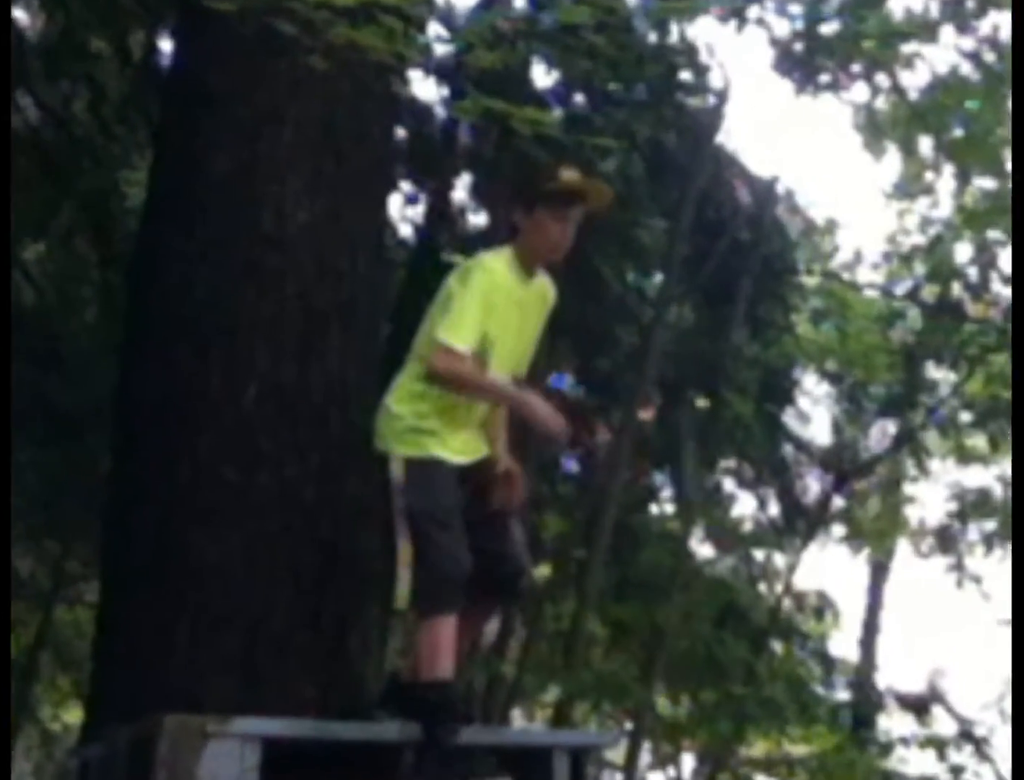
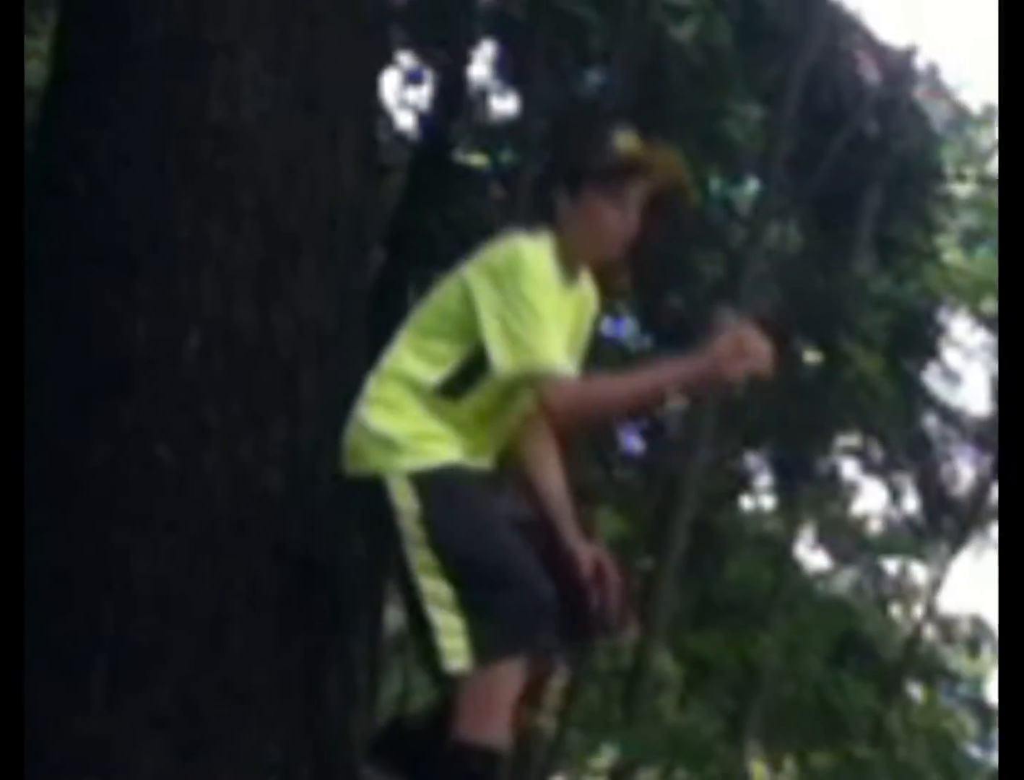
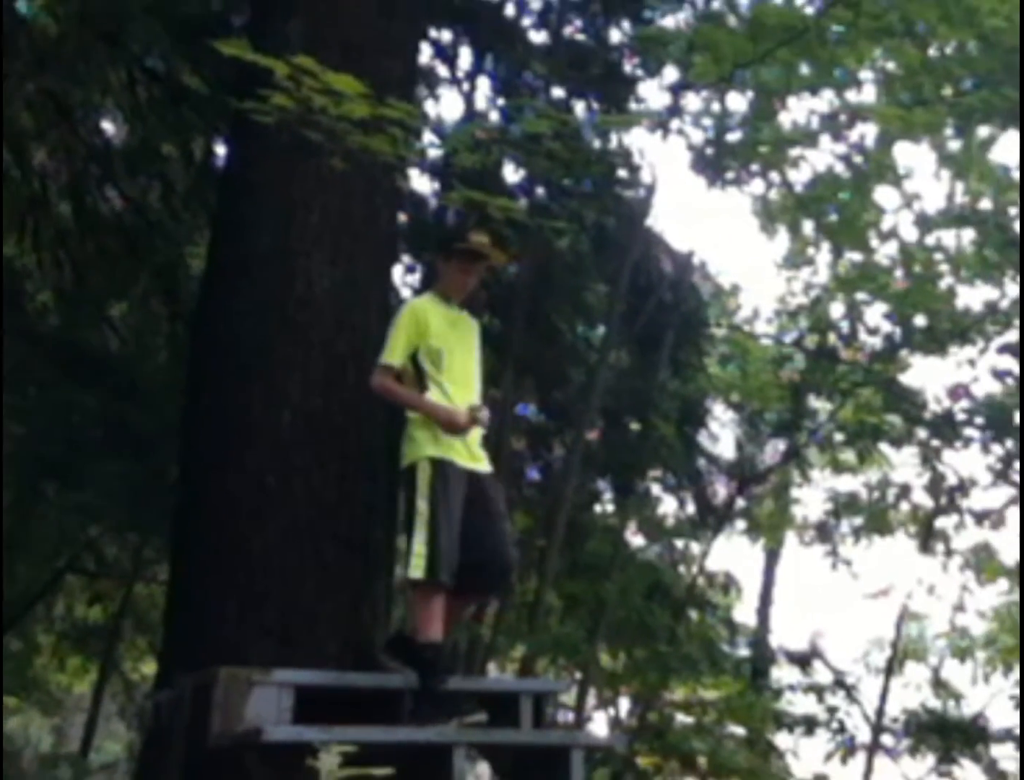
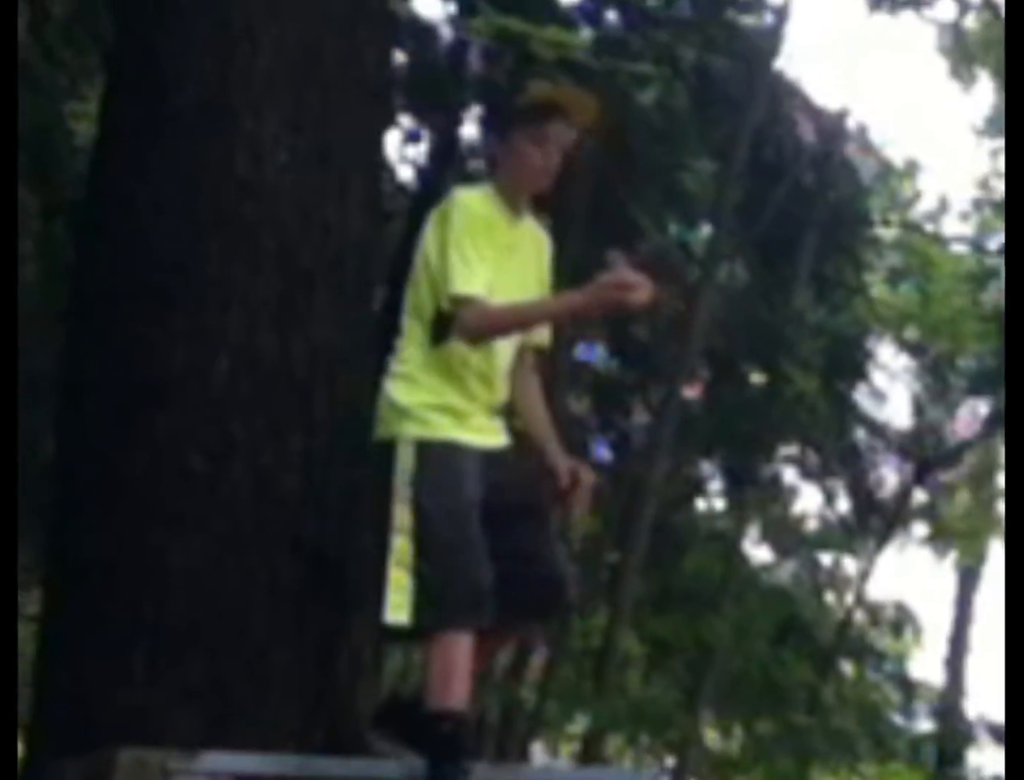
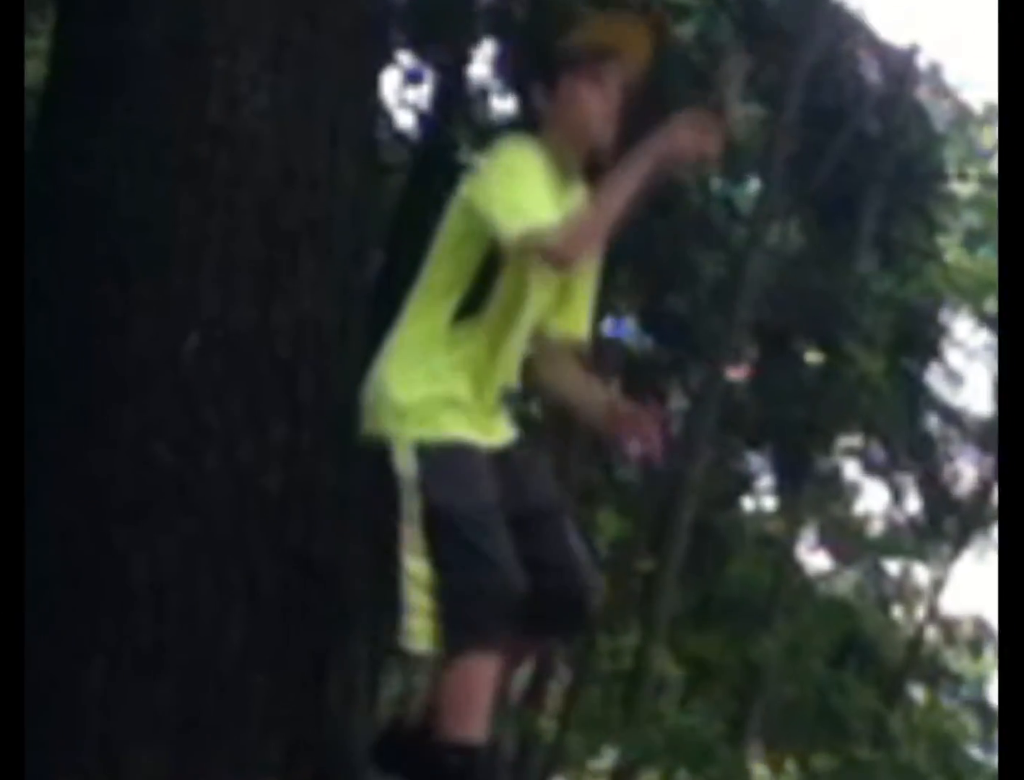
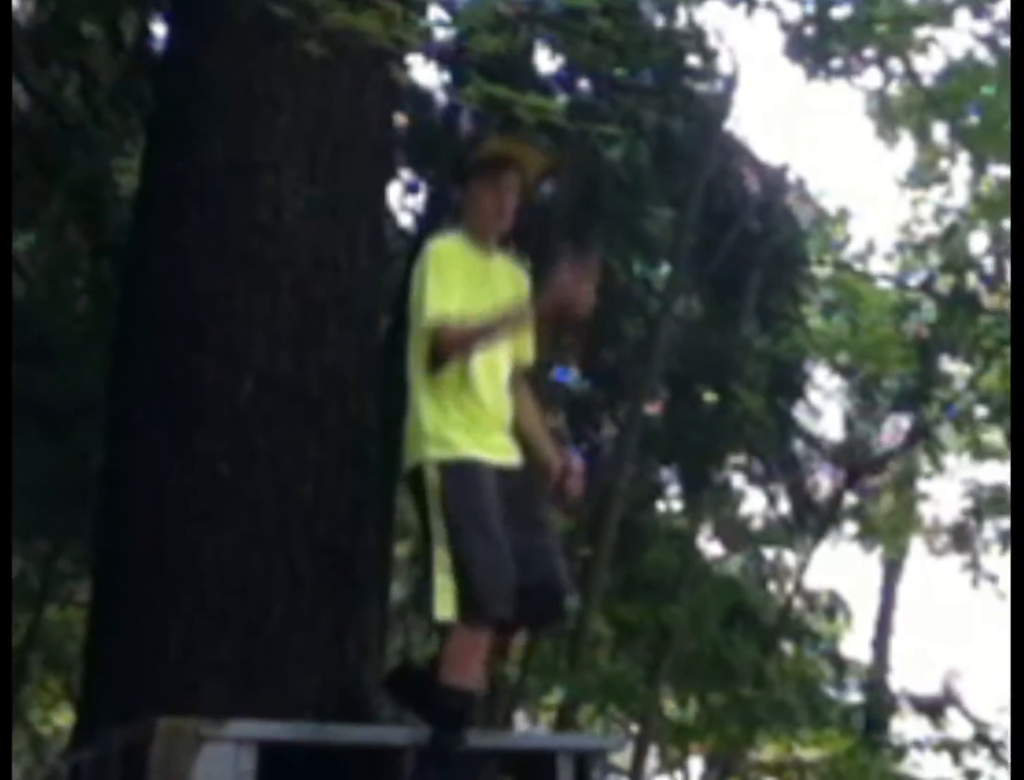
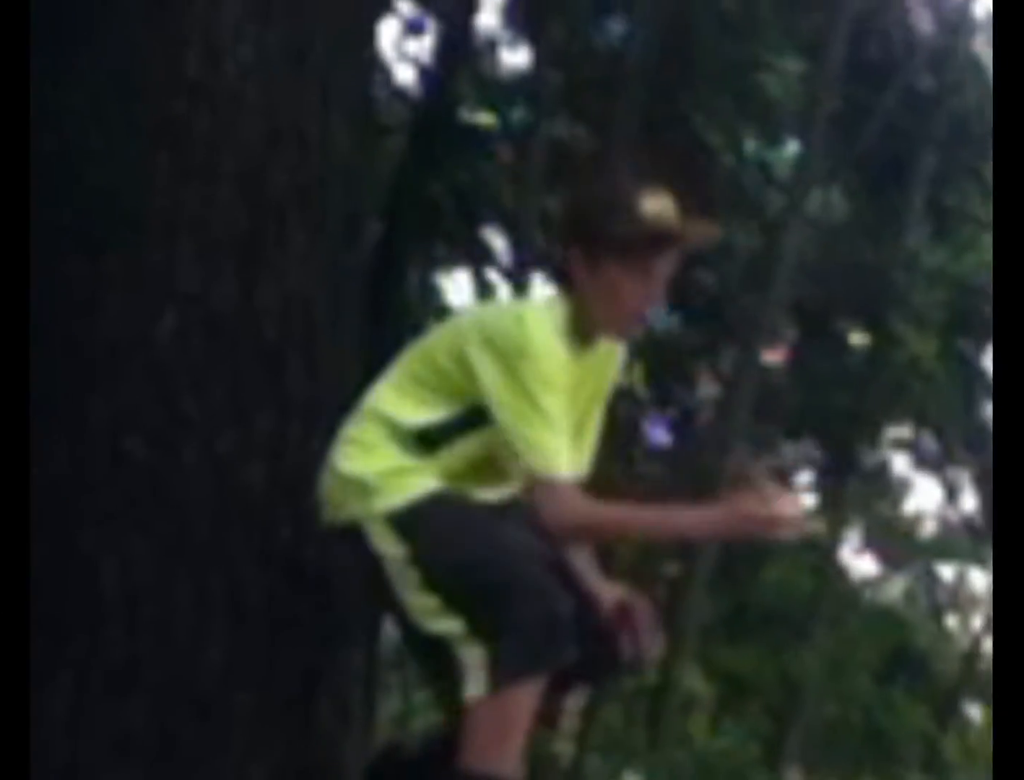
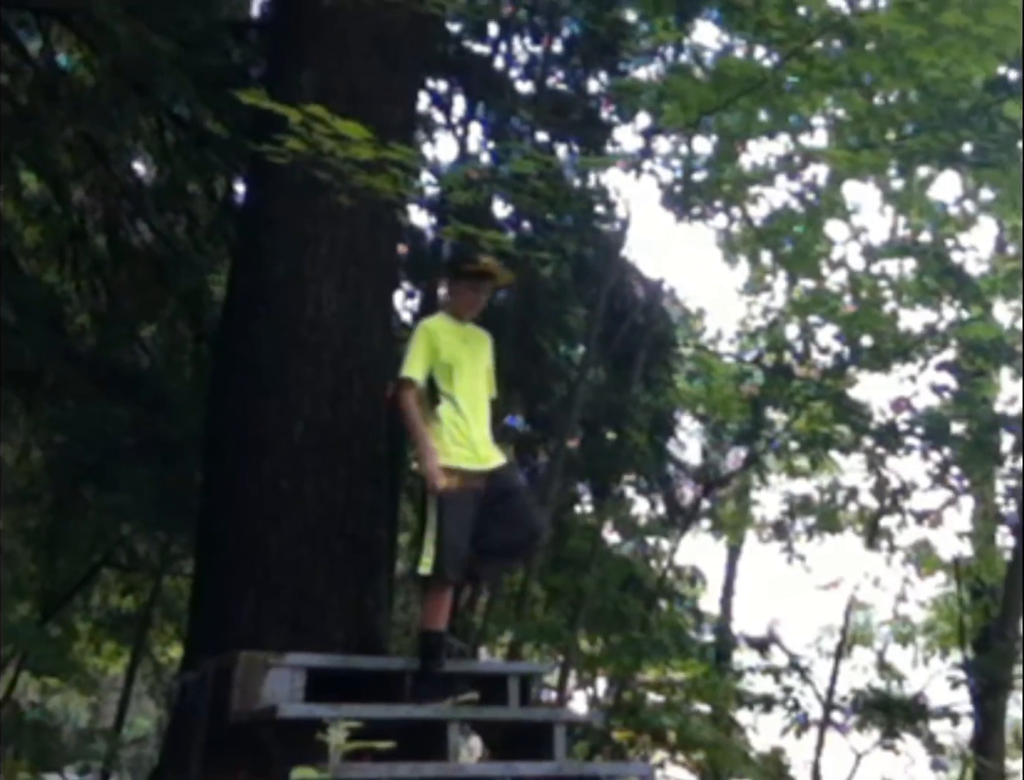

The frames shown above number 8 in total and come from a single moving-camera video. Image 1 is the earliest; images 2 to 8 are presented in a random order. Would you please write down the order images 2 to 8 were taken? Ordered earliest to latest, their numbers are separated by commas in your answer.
5, 7, 2, 4, 6, 3, 8
